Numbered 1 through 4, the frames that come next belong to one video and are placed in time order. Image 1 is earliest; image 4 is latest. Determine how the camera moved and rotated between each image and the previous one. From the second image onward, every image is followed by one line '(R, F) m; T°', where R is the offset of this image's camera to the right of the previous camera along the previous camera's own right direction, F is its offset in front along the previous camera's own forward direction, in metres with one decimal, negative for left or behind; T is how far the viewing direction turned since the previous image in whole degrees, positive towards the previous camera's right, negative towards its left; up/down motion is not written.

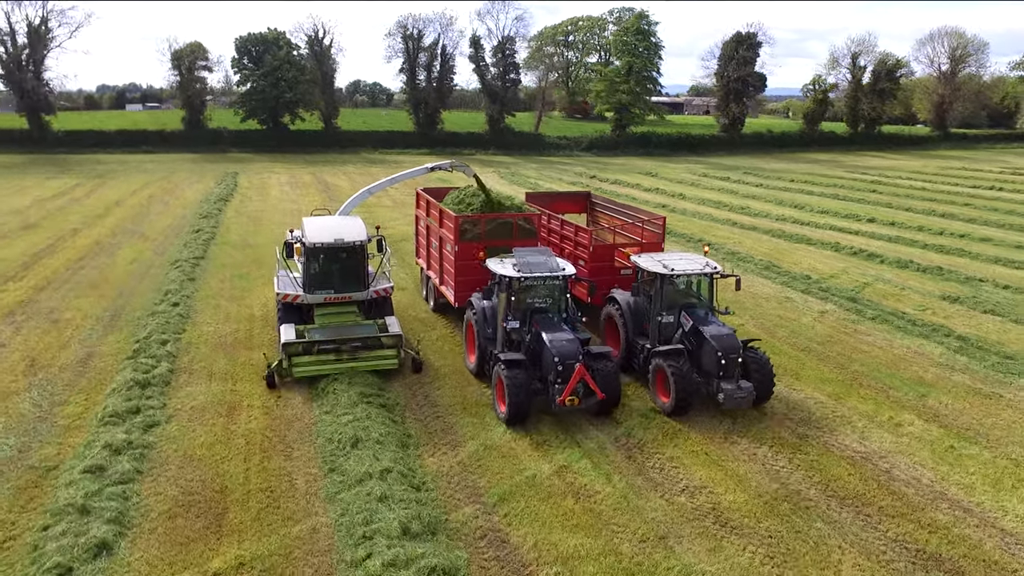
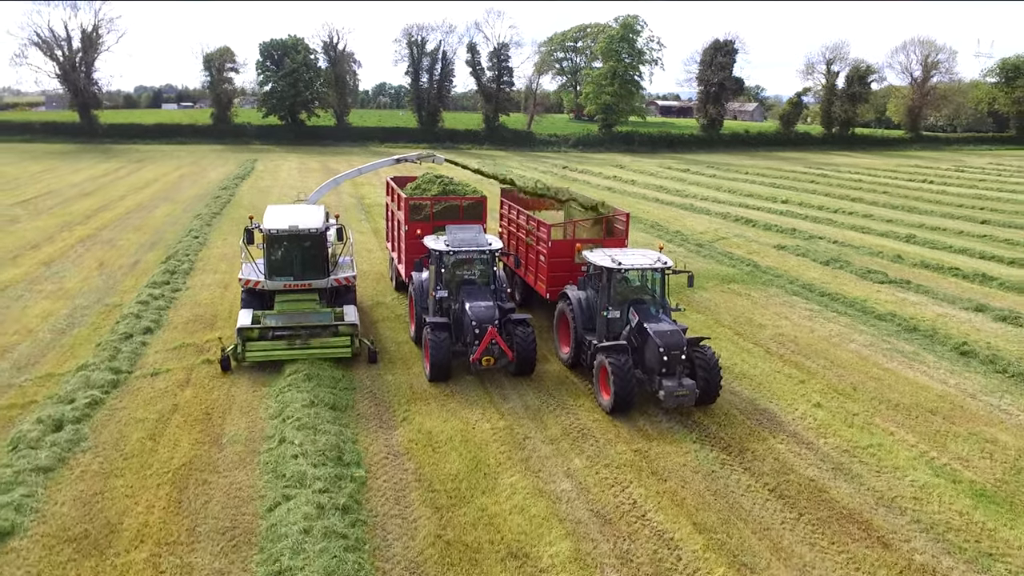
(+2.5, -4.7) m; -2°
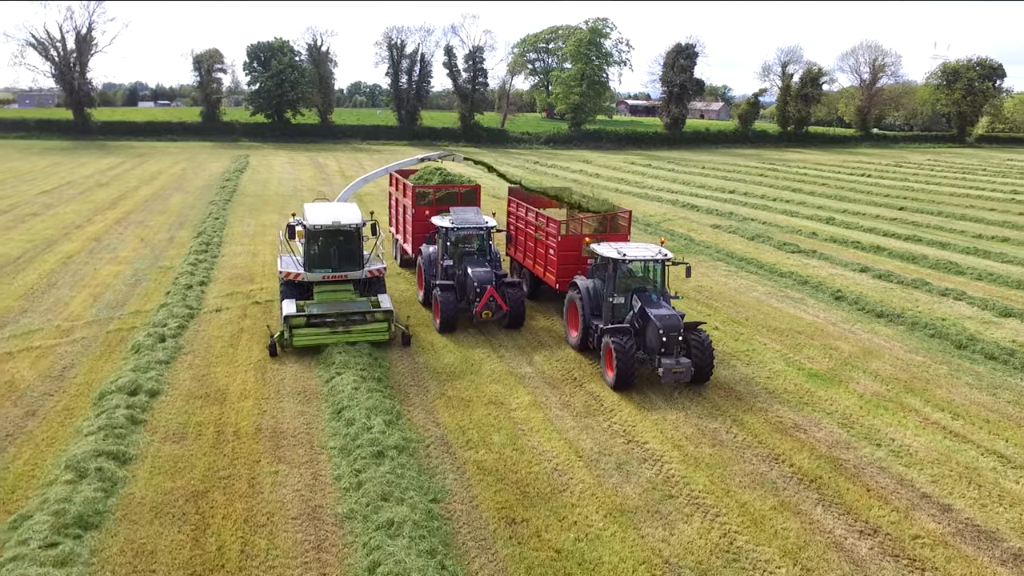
(-0.1, -3.1) m; +2°
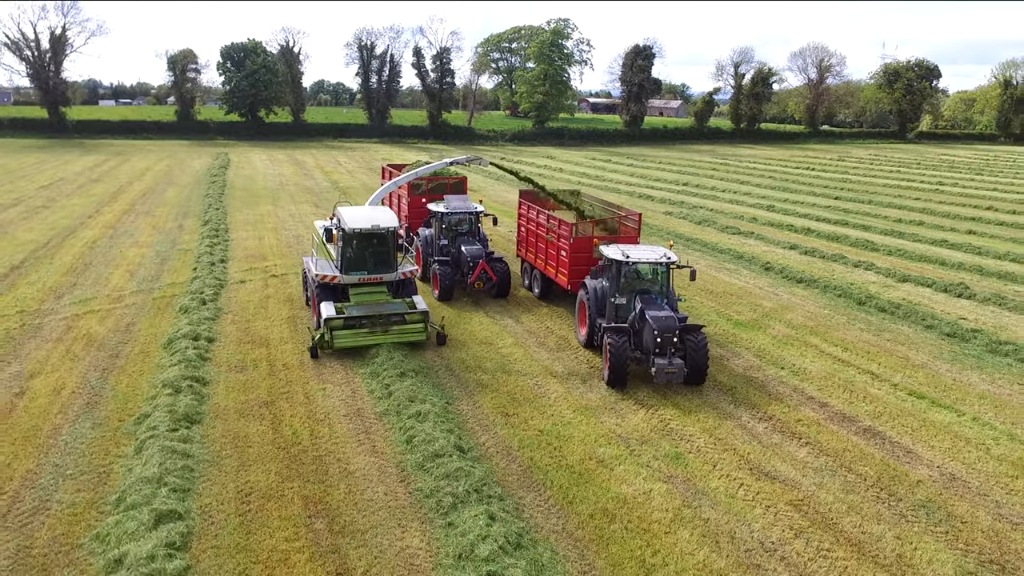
(-0.3, -2.3) m; +3°
